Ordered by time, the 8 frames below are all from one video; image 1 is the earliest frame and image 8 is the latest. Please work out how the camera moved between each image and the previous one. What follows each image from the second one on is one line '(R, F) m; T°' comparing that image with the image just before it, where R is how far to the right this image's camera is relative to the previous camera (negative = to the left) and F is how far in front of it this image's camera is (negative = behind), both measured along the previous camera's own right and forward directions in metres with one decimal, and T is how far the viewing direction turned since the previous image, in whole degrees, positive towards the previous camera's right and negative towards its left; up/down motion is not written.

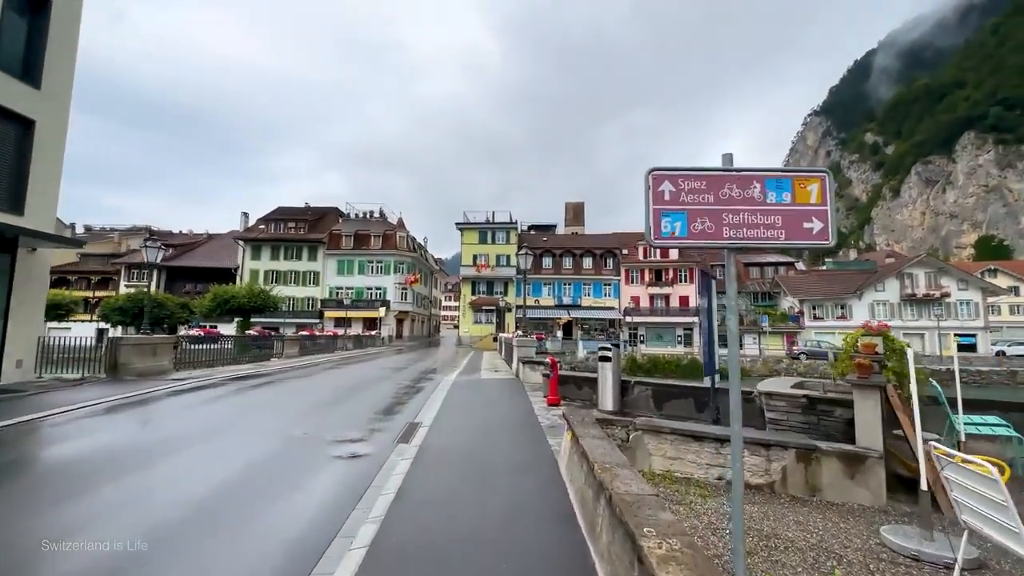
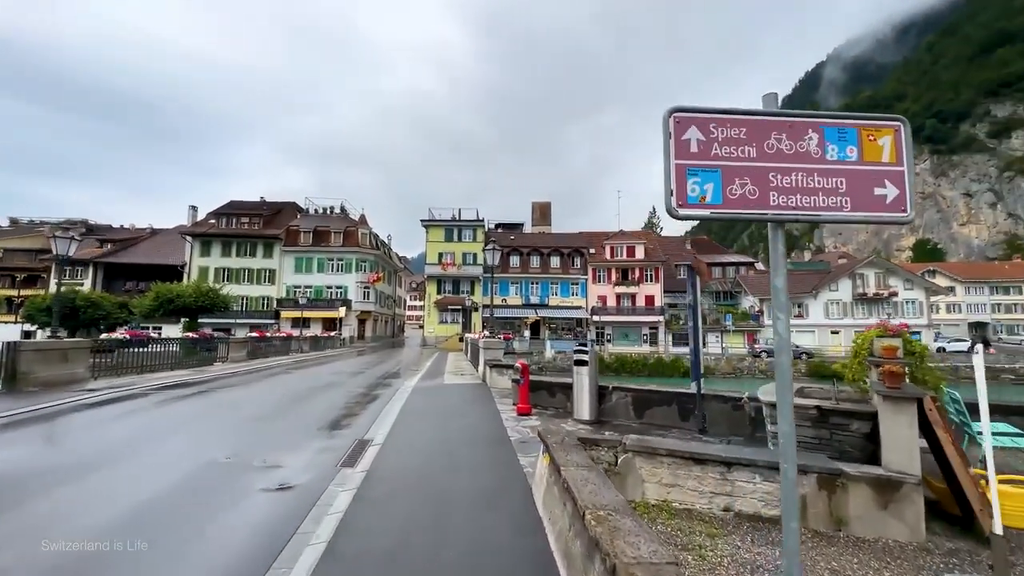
(0.0, +0.8) m; +4°
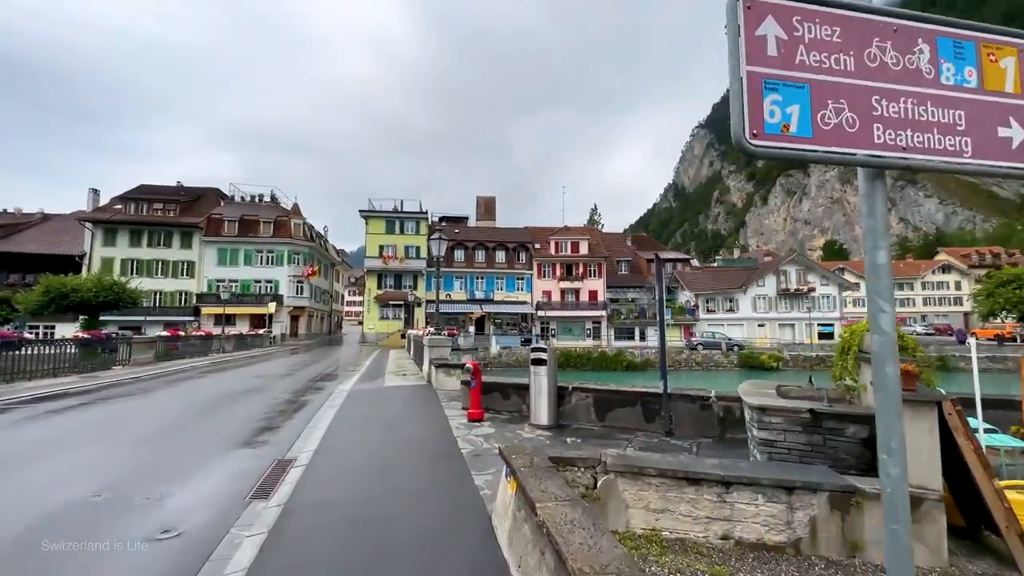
(-0.1, +0.7) m; +7°
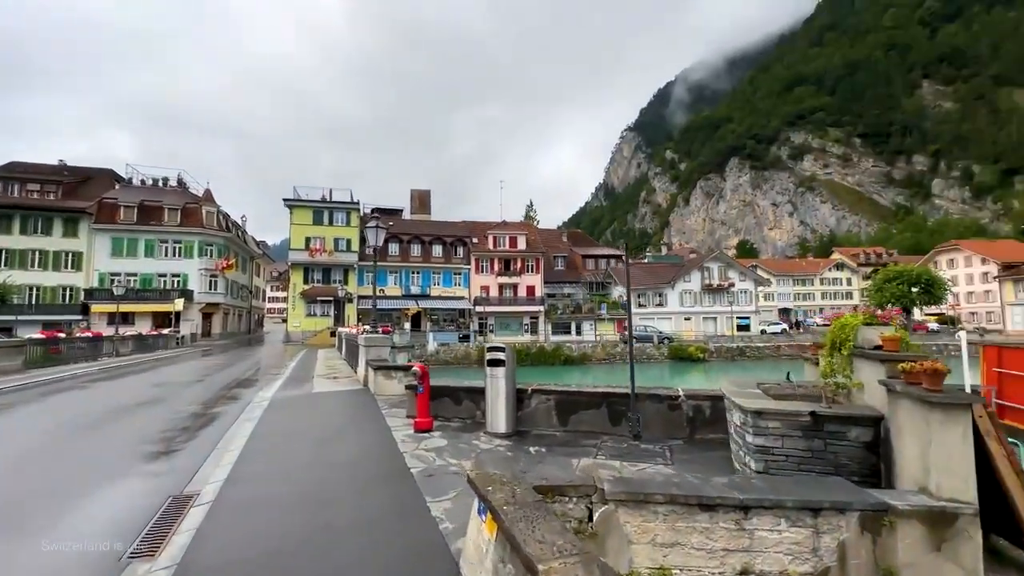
(-0.2, +0.7) m; +8°
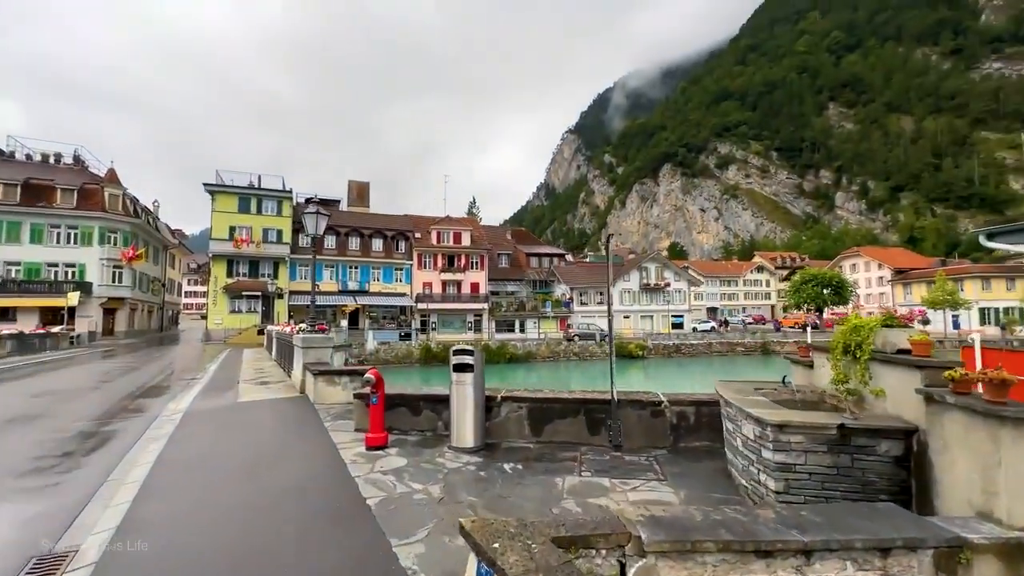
(-0.3, +0.6) m; +8°
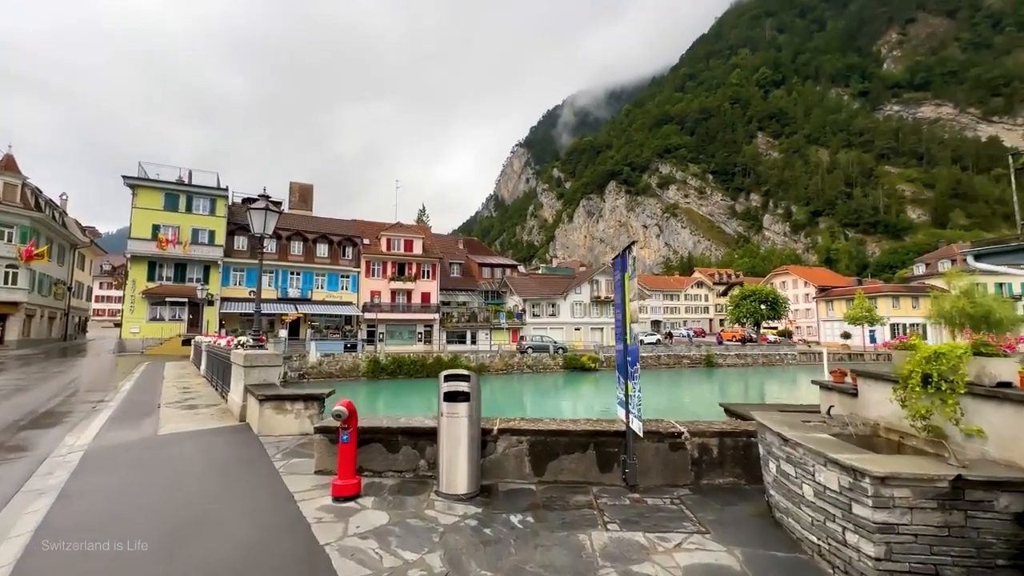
(-0.5, +0.8) m; +7°
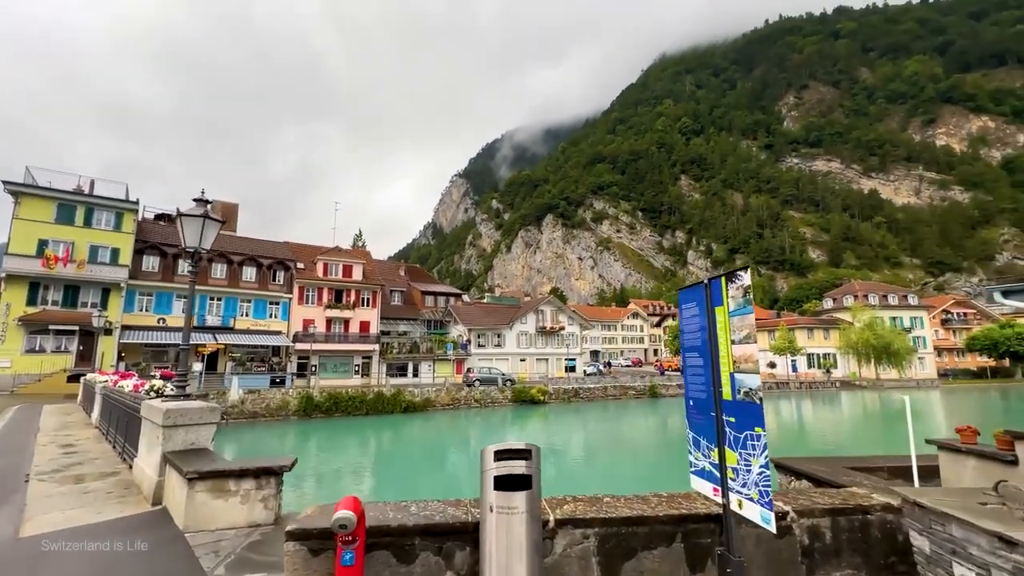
(-0.9, +1.2) m; +8°
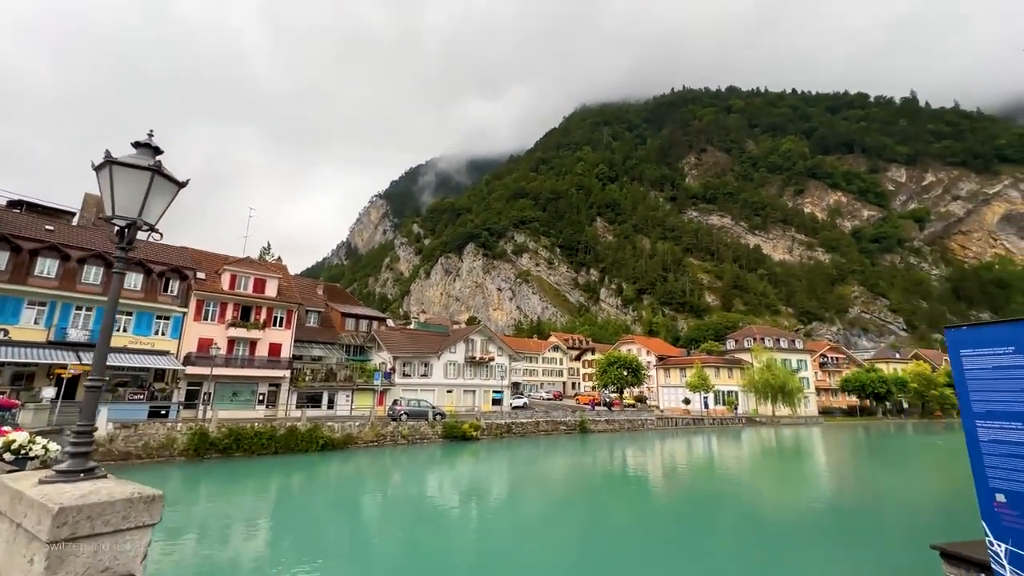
(-1.7, +1.7) m; +11°
